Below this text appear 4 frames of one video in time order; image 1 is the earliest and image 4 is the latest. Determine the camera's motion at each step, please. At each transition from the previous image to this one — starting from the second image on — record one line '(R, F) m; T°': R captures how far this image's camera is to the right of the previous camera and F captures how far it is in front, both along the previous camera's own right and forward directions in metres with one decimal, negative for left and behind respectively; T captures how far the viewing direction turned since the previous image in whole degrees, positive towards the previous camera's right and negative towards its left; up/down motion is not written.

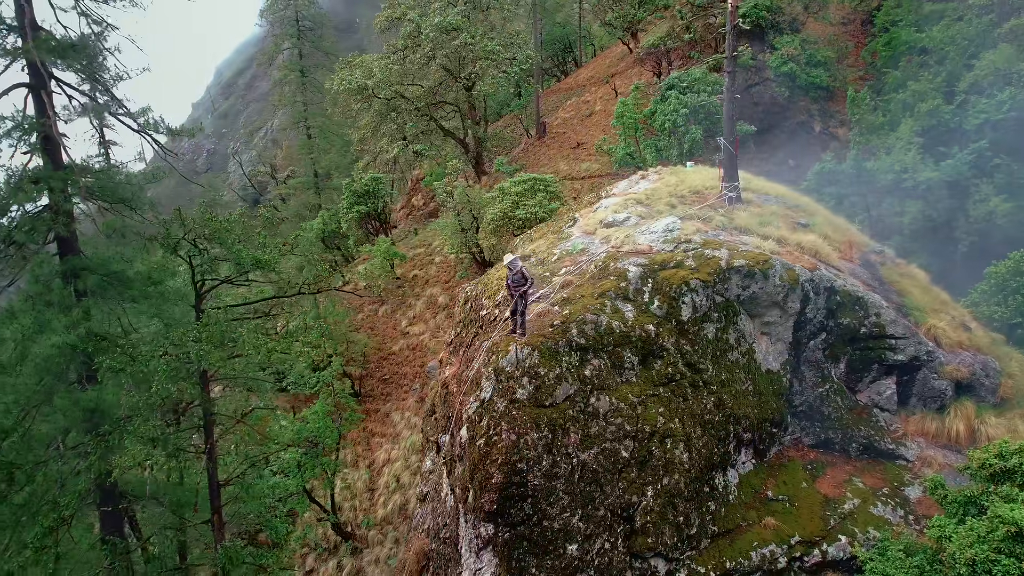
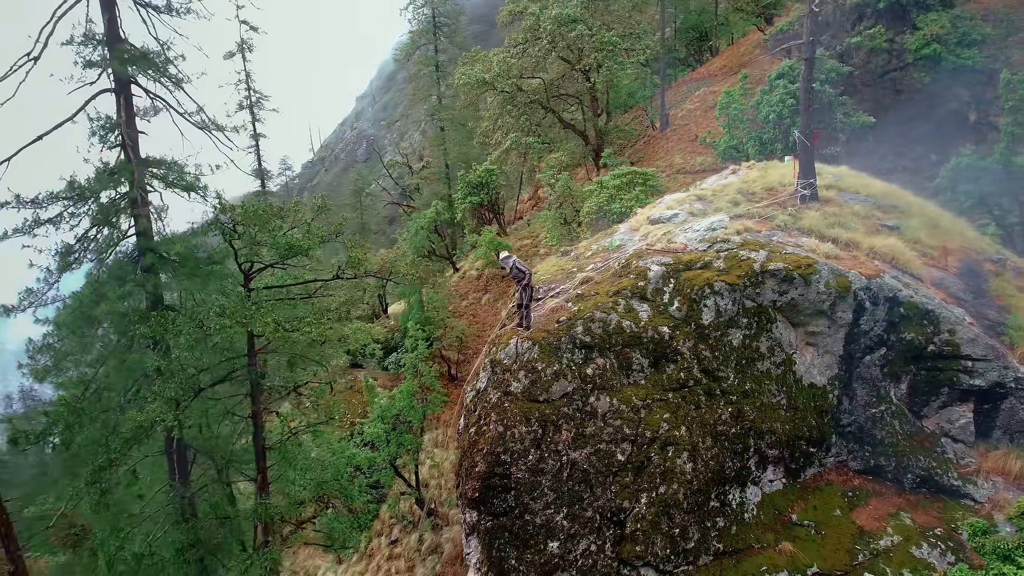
(+1.5, +0.1) m; -13°
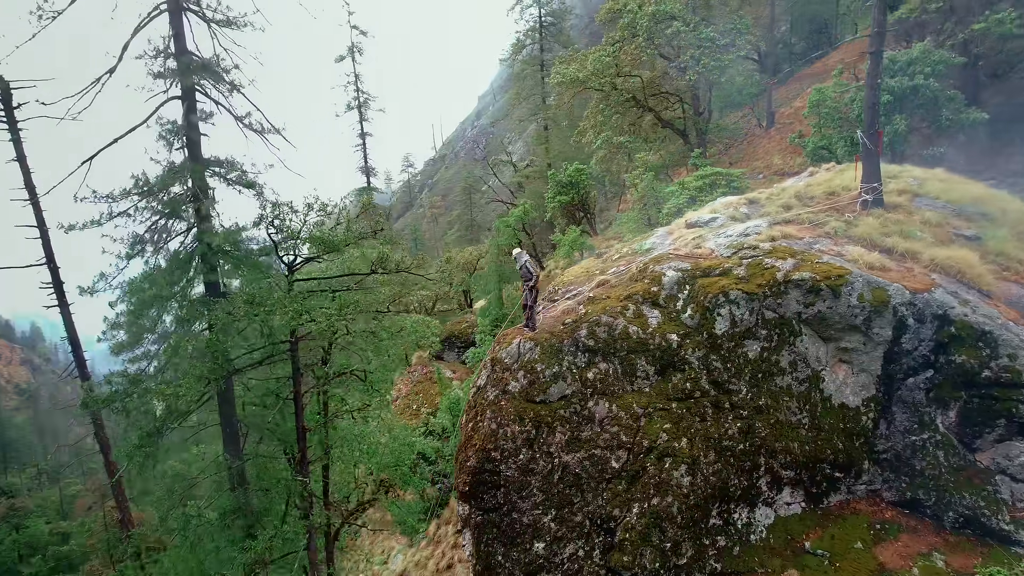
(+1.2, 0.0) m; -10°
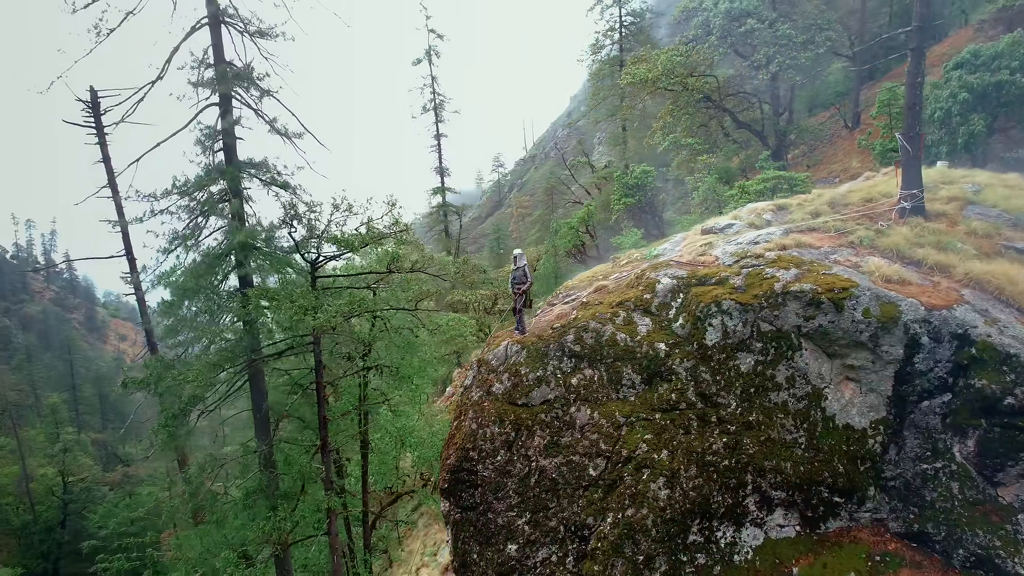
(+1.1, 0.0) m; -8°
